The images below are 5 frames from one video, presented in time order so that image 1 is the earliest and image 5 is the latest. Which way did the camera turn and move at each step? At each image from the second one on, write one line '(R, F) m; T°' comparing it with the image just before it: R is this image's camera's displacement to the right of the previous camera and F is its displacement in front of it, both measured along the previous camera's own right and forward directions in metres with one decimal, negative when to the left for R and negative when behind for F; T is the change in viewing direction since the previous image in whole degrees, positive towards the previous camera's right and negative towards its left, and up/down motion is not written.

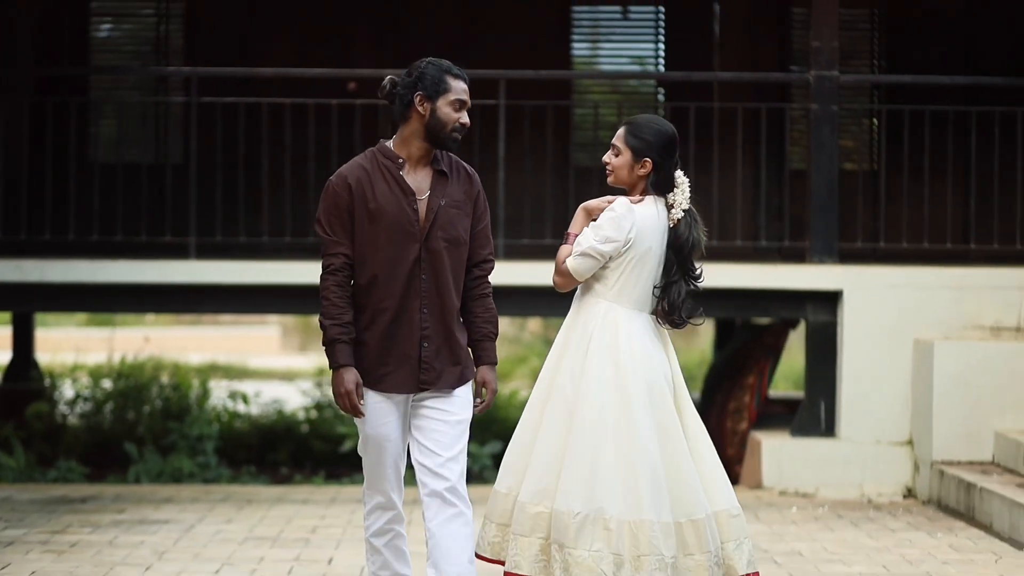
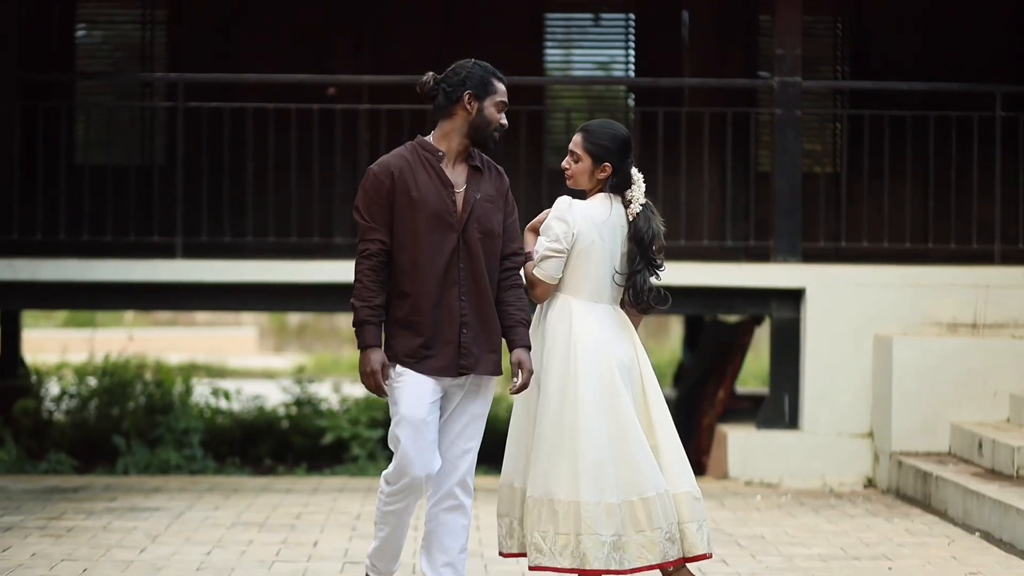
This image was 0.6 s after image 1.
(0.0, -0.3) m; +1°
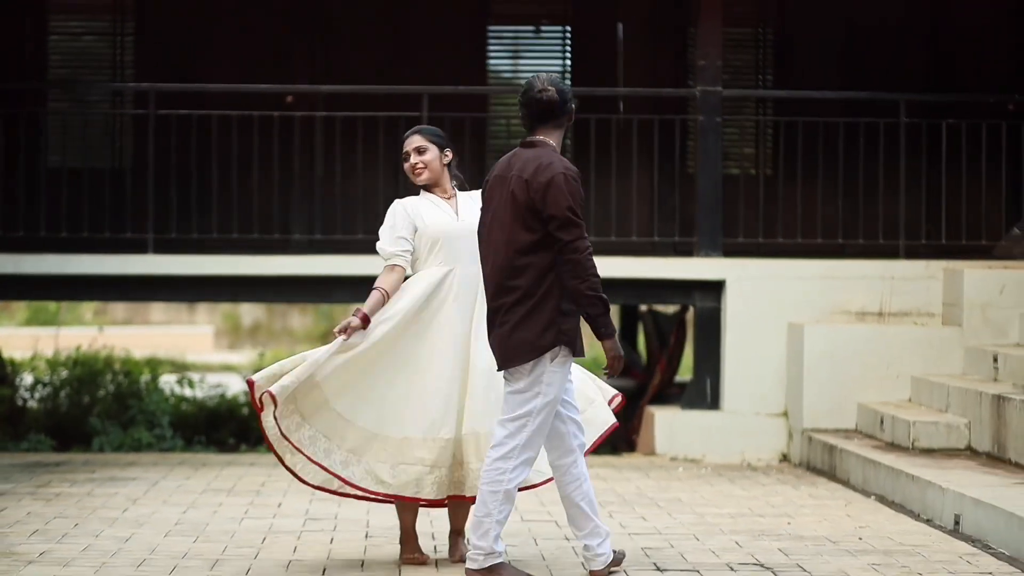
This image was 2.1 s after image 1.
(+0.1, -0.8) m; +2°
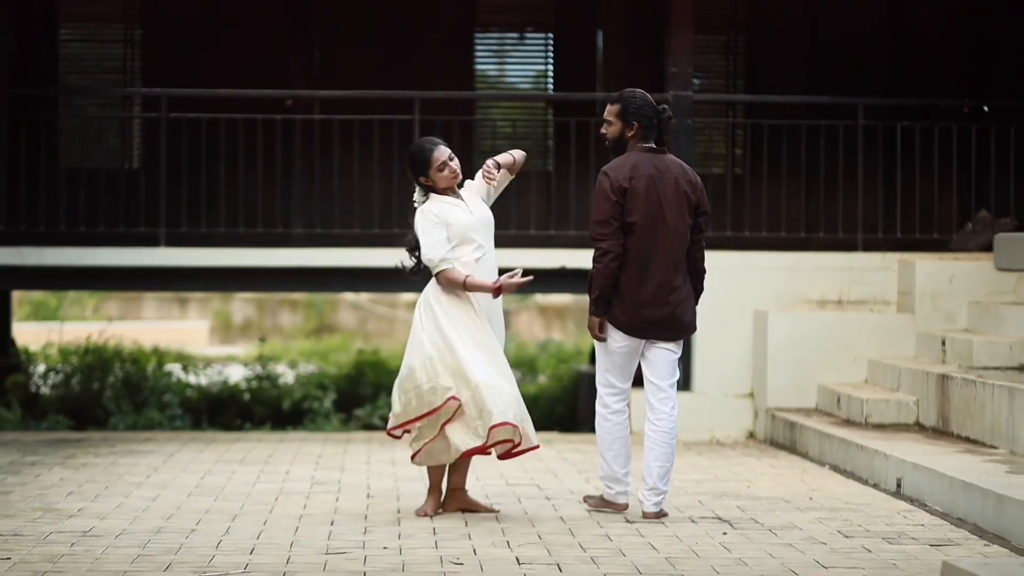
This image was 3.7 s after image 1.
(0.0, -0.7) m; +1°
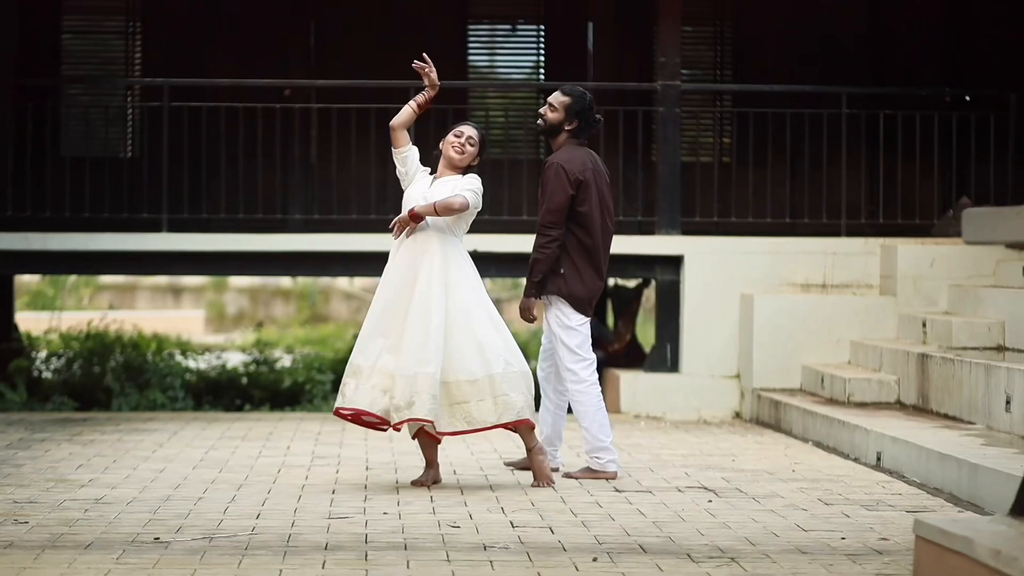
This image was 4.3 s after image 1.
(0.0, -0.3) m; 0°
